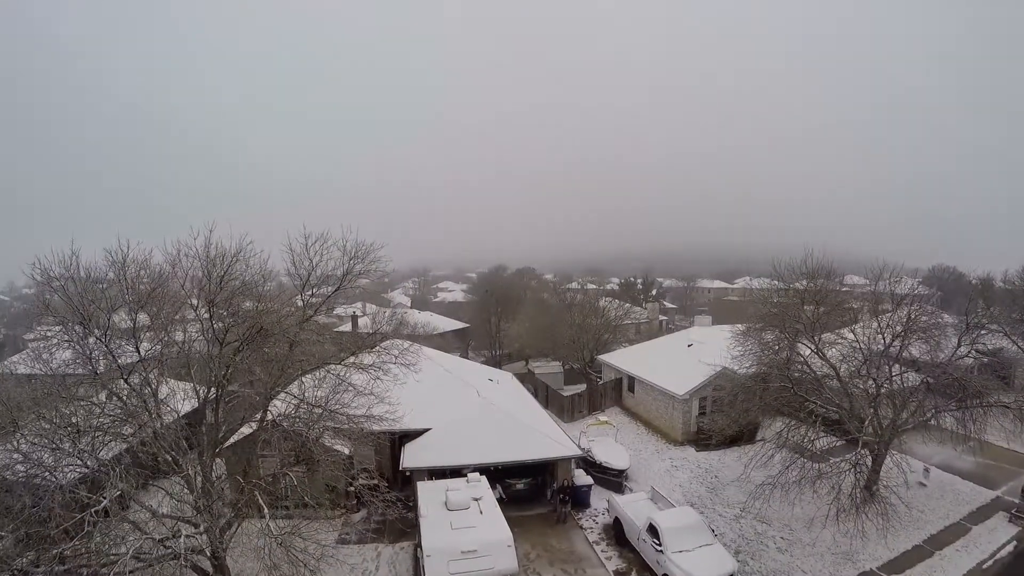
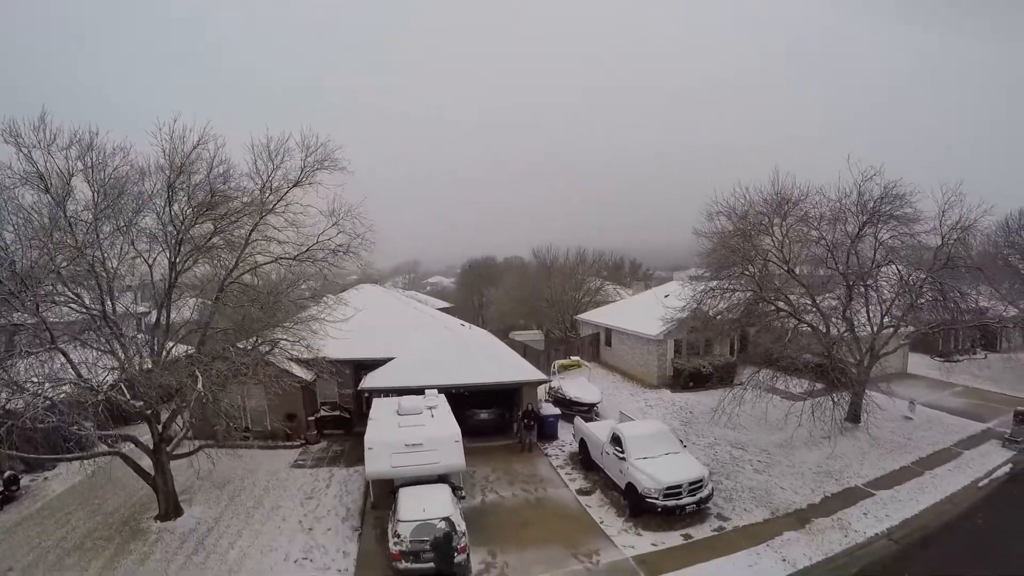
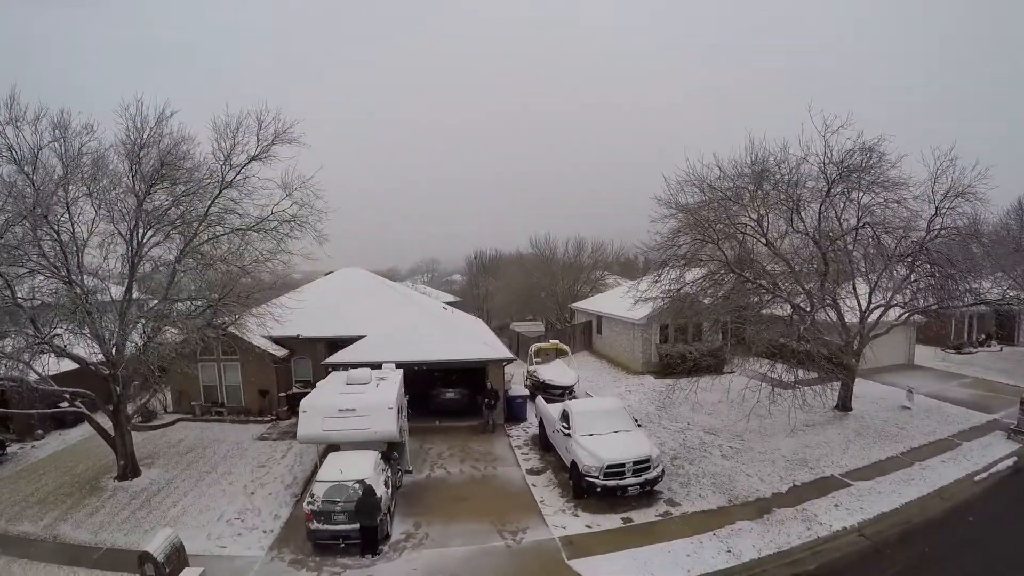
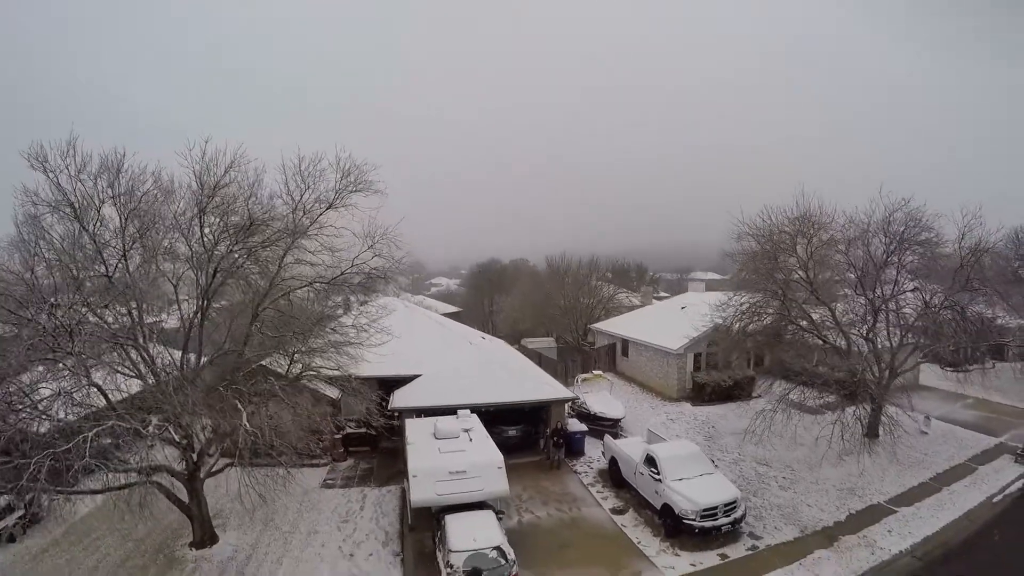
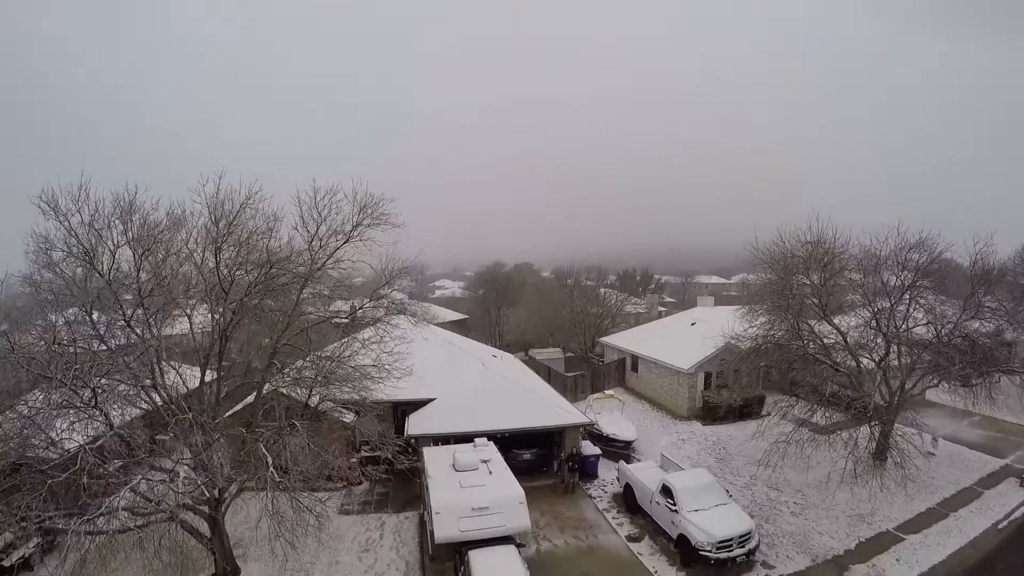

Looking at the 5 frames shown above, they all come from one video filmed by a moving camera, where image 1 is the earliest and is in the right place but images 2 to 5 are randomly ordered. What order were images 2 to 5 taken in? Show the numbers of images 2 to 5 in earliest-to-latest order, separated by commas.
5, 4, 2, 3
